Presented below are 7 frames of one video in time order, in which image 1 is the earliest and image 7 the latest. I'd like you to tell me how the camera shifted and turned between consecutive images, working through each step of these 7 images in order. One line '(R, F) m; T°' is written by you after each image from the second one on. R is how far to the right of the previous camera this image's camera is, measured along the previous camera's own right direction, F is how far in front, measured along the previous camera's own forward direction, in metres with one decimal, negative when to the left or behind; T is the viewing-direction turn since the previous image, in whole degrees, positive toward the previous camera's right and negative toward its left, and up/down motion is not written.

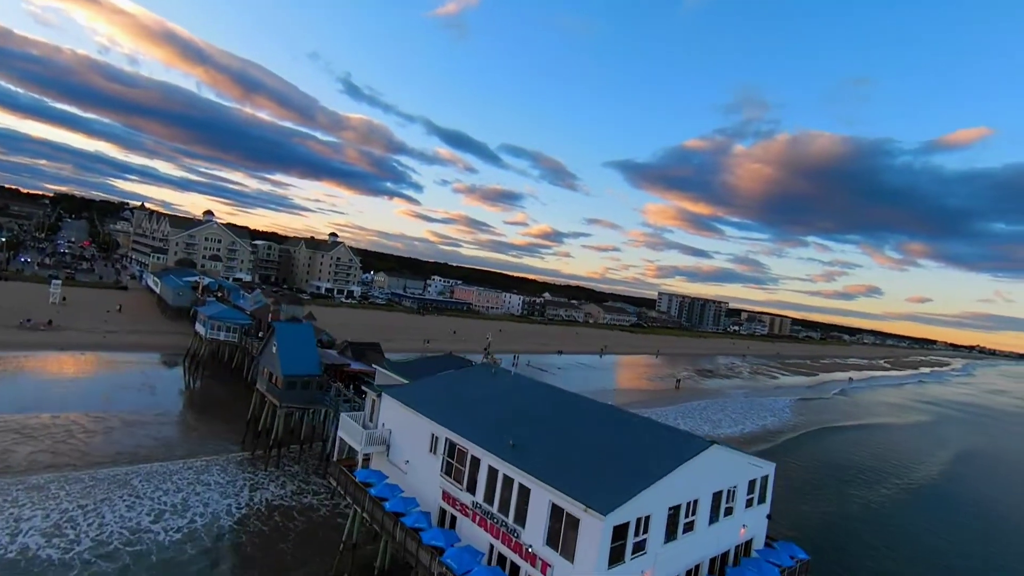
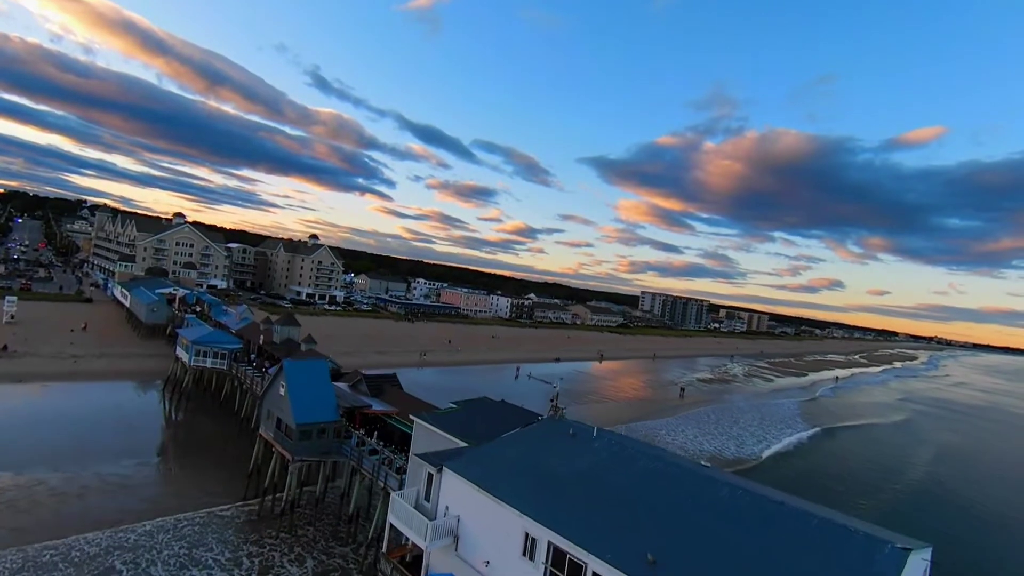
(-2.5, +2.6) m; +3°
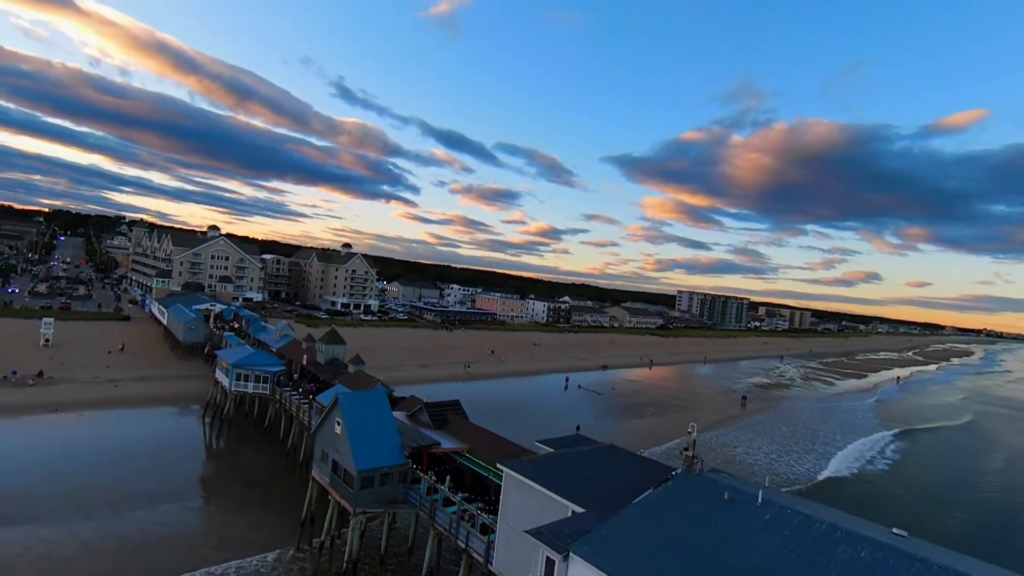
(-1.9, +2.7) m; -3°
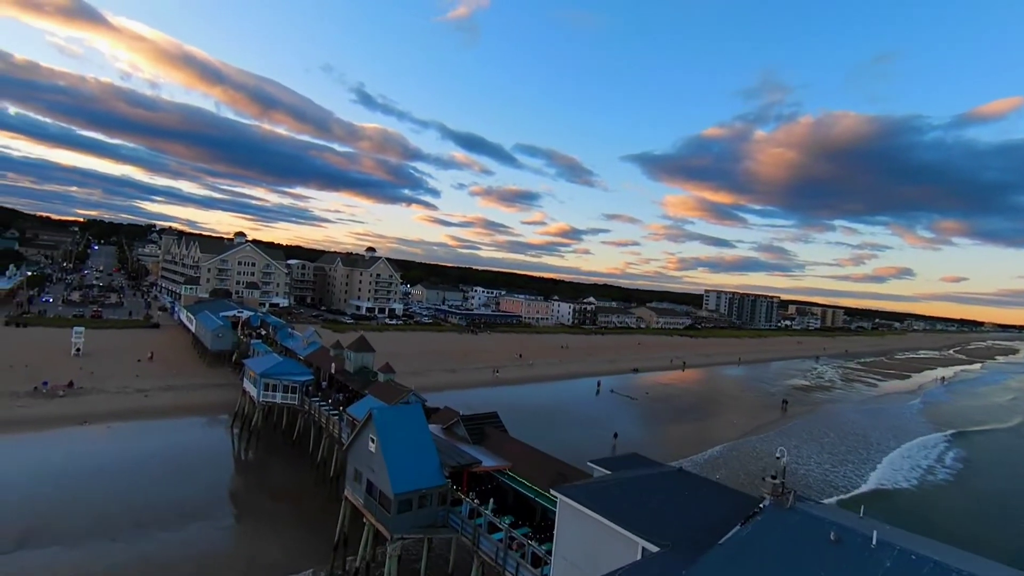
(-0.7, +1.2) m; -2°
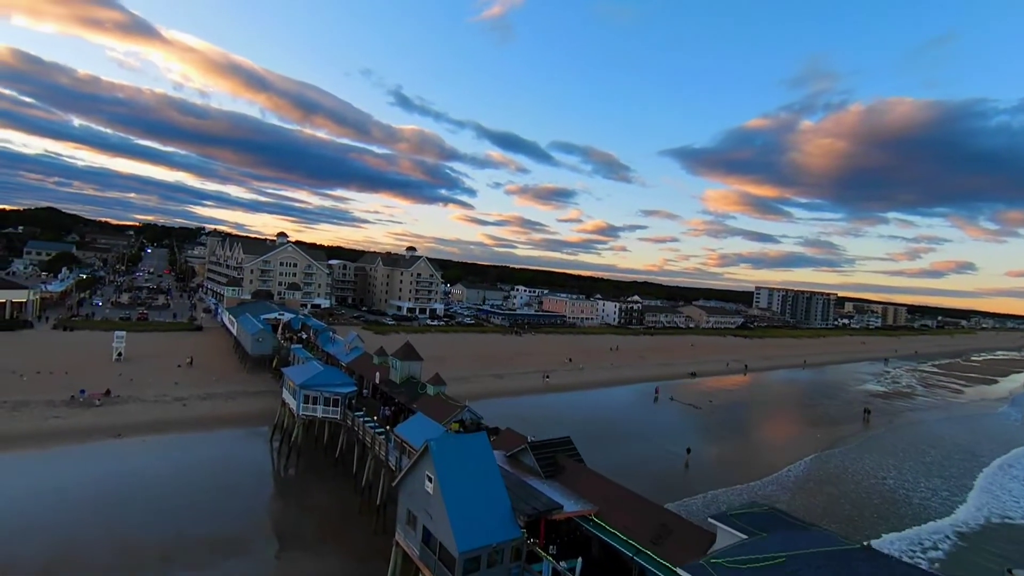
(-1.1, +2.7) m; -4°
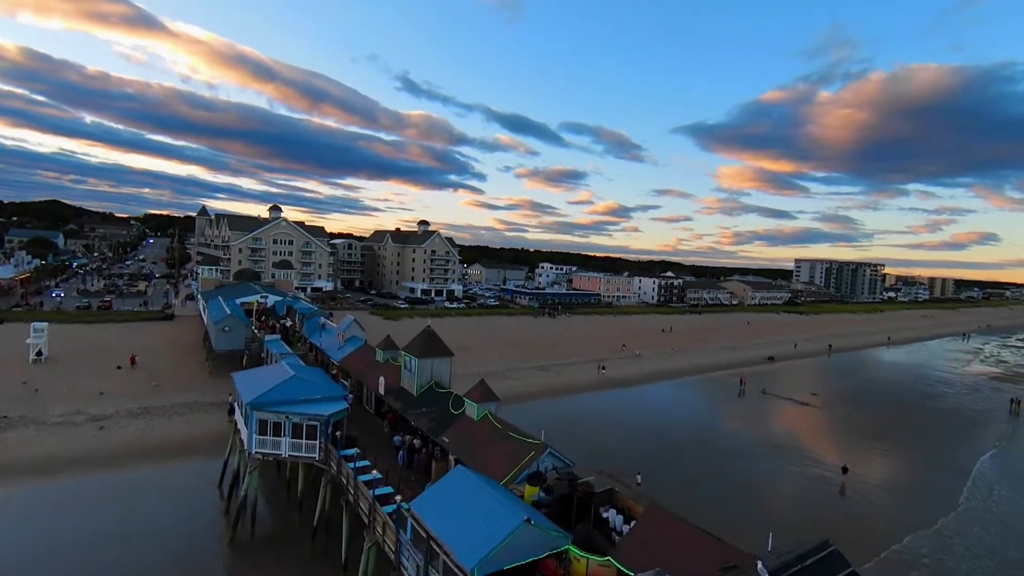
(-2.0, +8.8) m; -1°
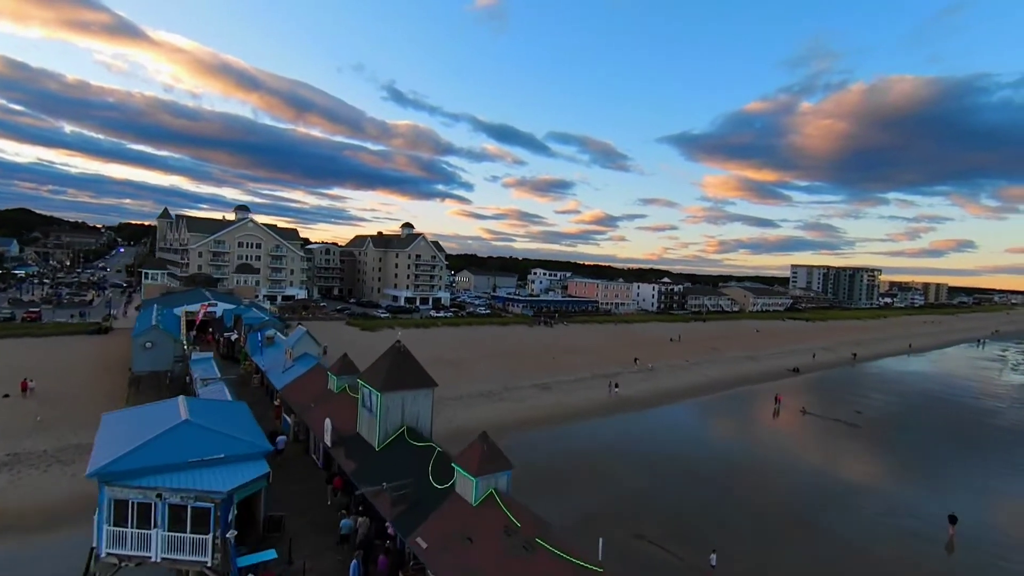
(-0.5, +4.8) m; +1°
